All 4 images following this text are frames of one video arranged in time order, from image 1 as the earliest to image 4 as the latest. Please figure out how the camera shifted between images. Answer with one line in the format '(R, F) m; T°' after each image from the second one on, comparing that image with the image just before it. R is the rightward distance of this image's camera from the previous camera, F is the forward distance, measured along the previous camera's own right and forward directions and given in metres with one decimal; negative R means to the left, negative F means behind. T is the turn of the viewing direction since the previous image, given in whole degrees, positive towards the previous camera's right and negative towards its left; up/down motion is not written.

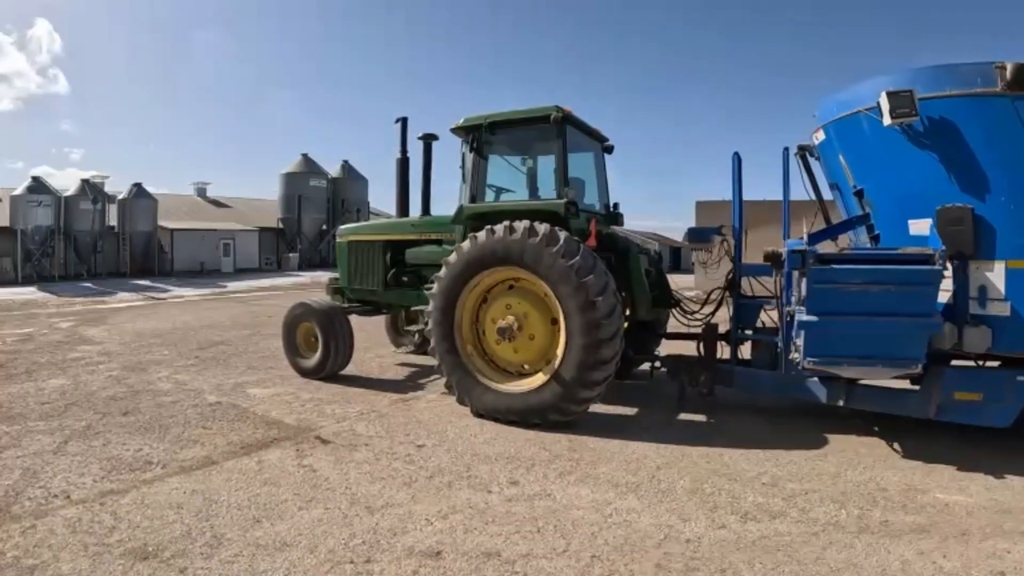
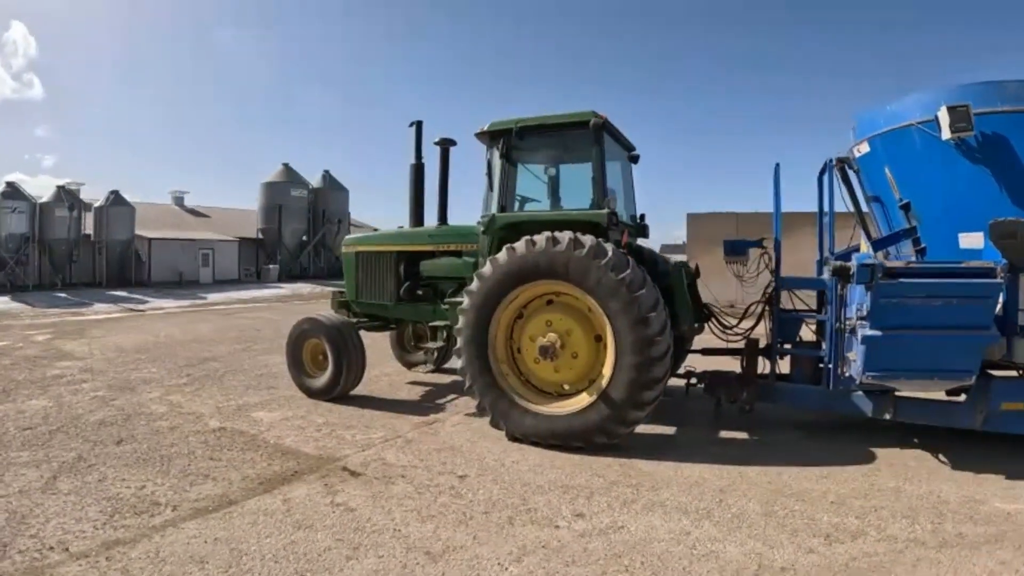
(-0.6, +0.3) m; +4°
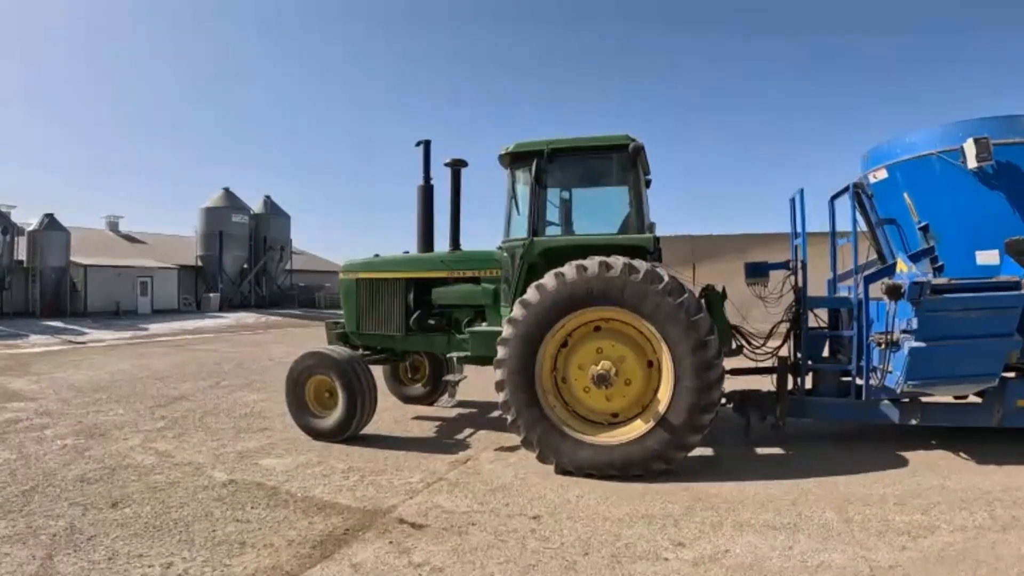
(-1.0, +0.3) m; +10°
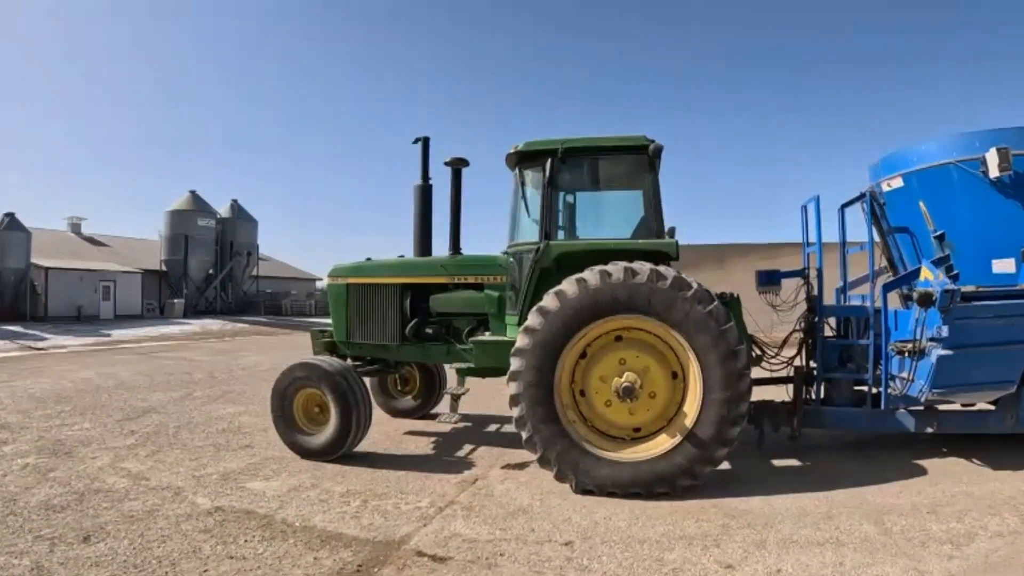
(-0.4, +0.3) m; +5°
